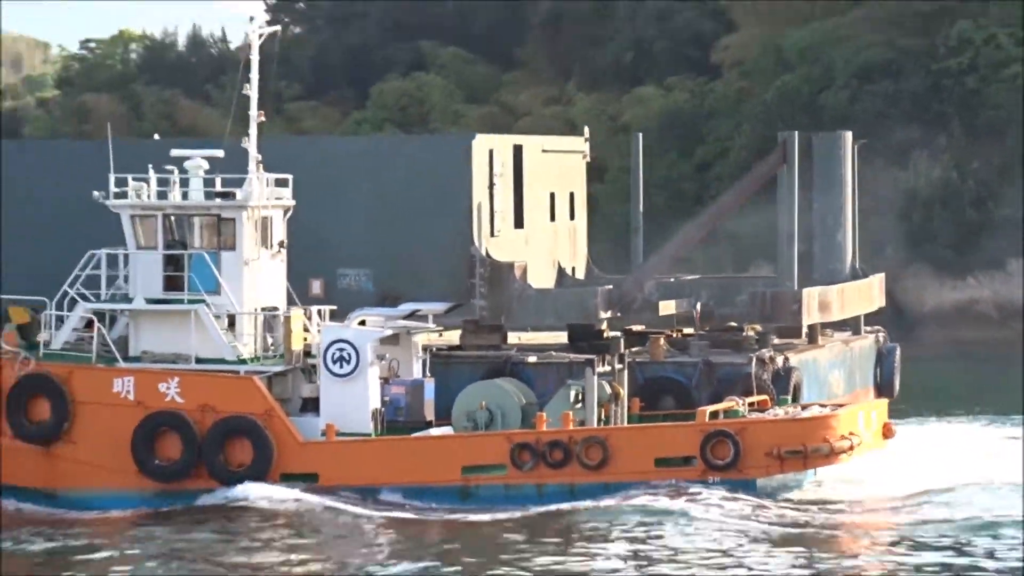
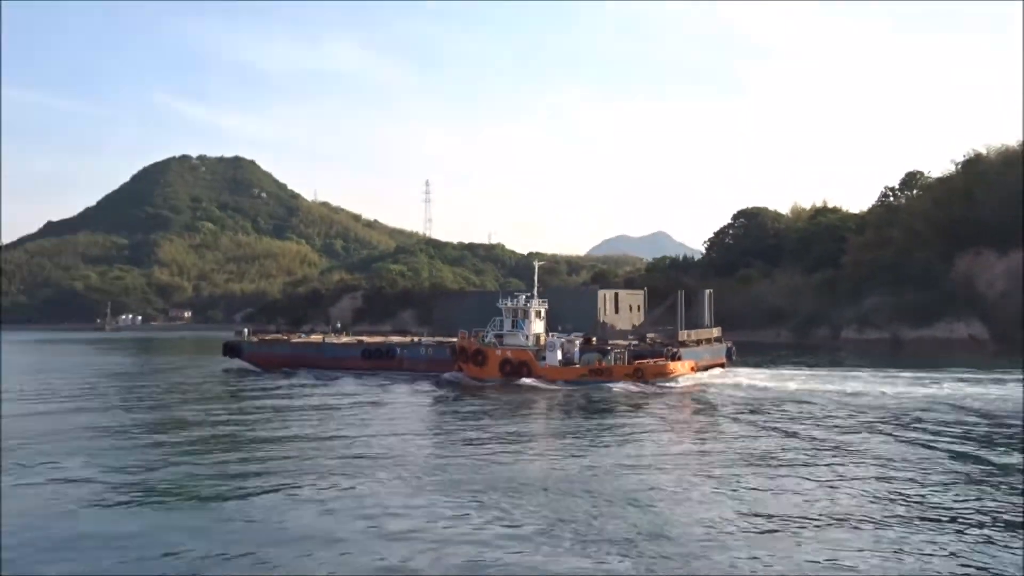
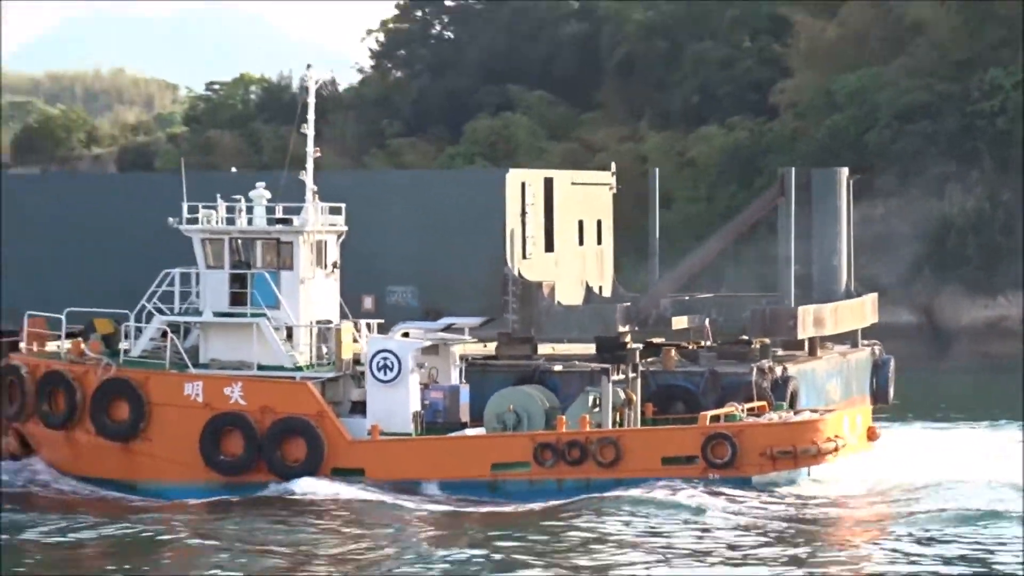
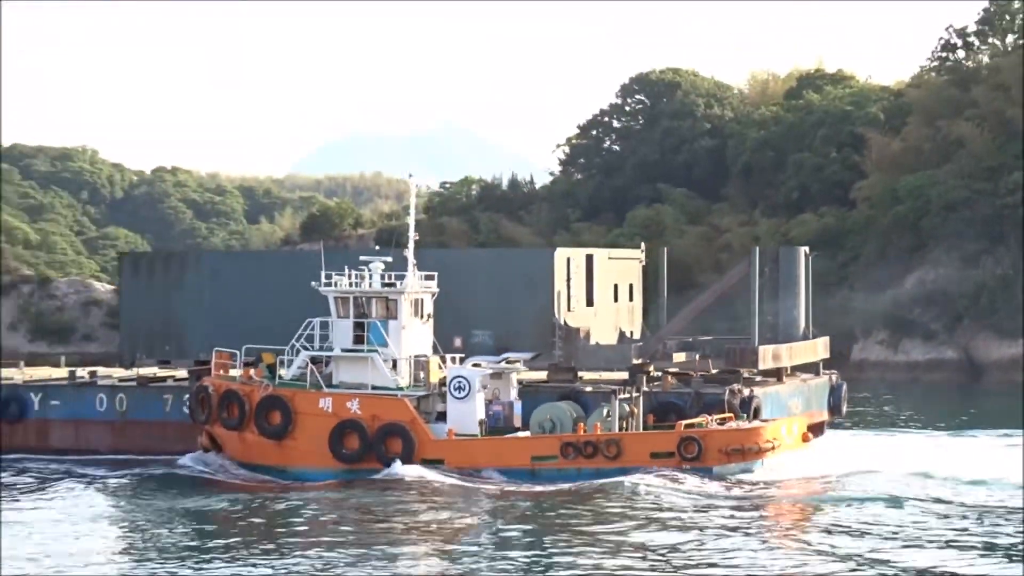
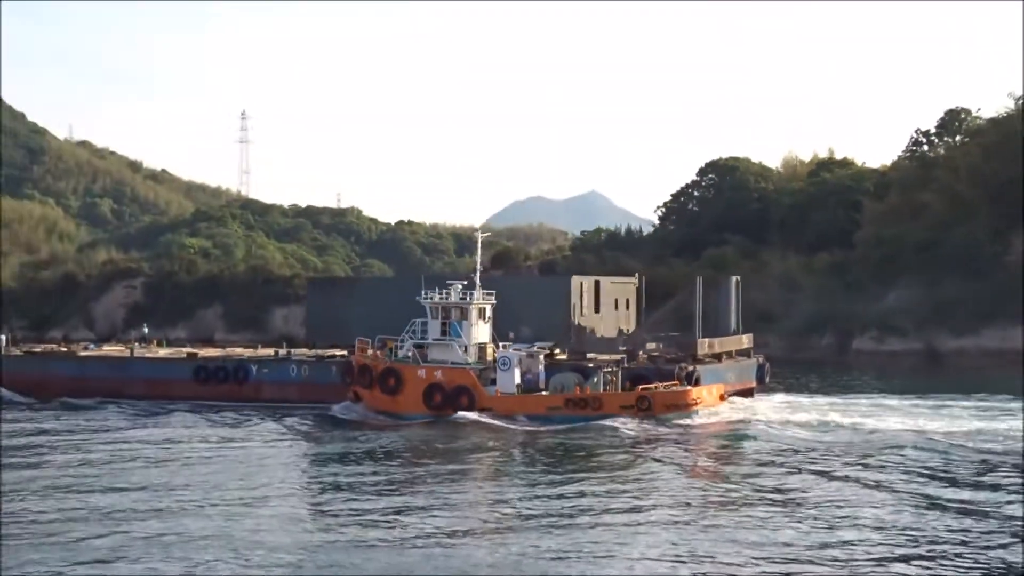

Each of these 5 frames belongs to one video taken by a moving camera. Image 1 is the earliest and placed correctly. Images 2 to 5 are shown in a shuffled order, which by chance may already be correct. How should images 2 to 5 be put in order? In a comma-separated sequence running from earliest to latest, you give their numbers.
3, 4, 5, 2
